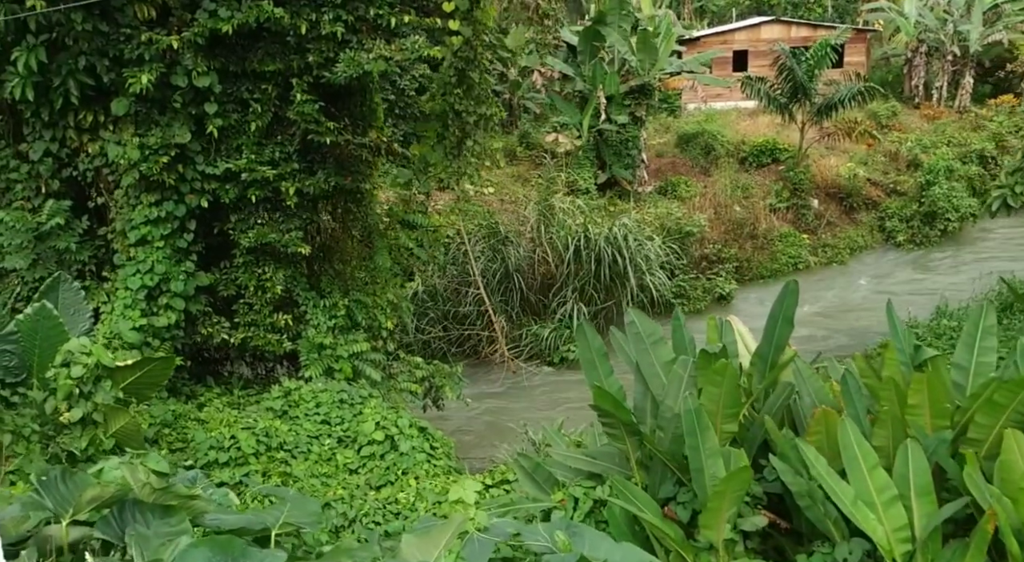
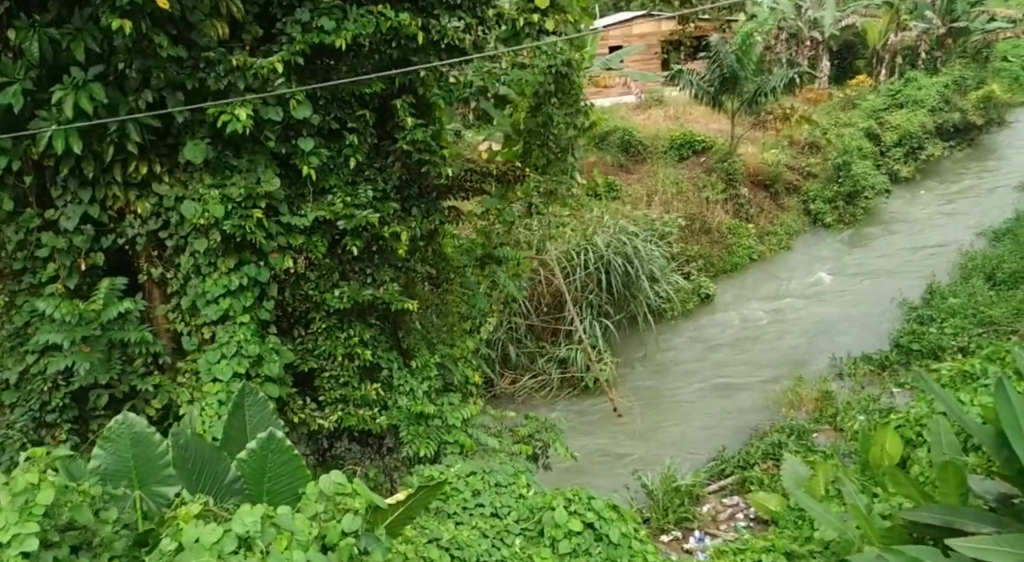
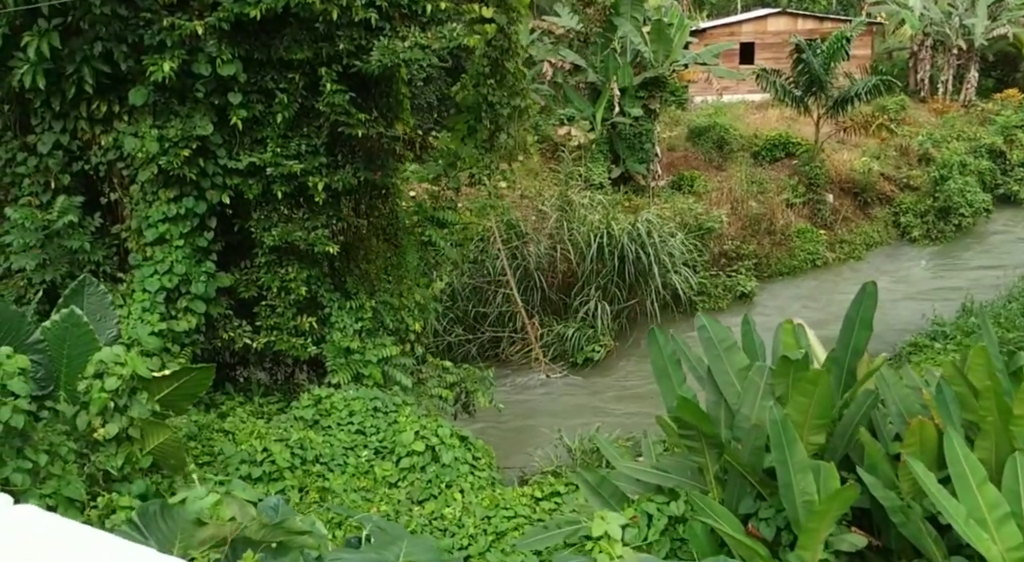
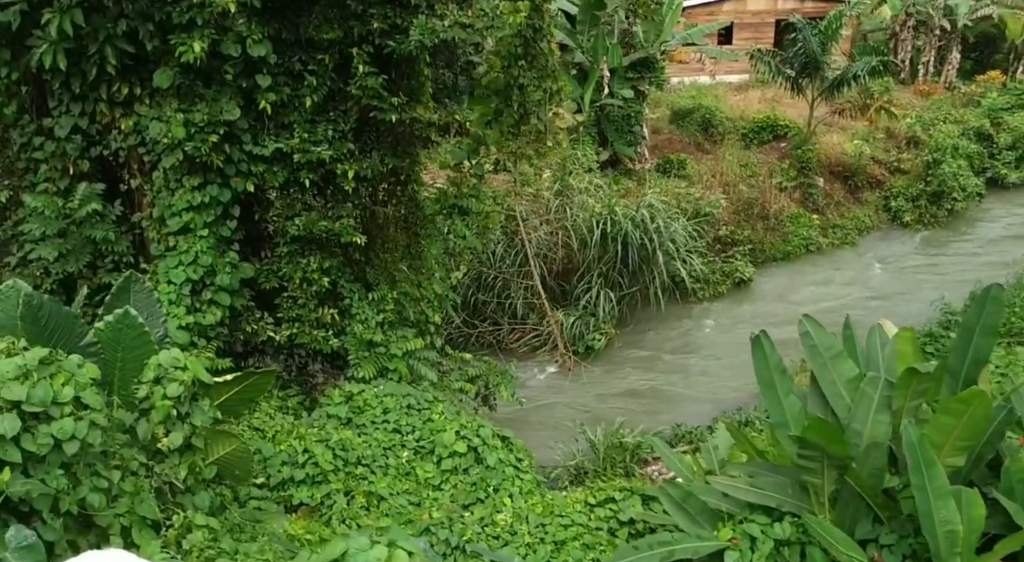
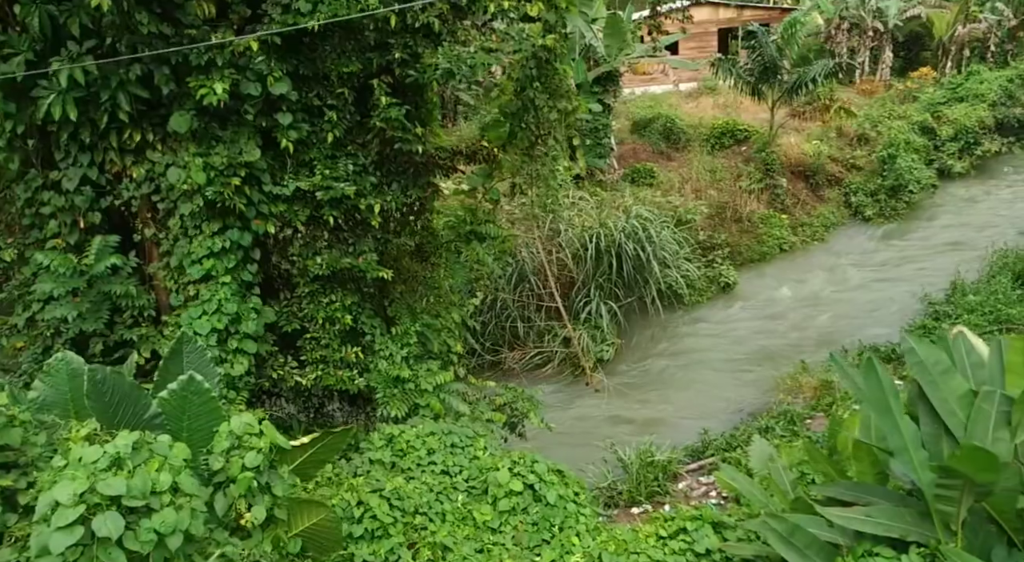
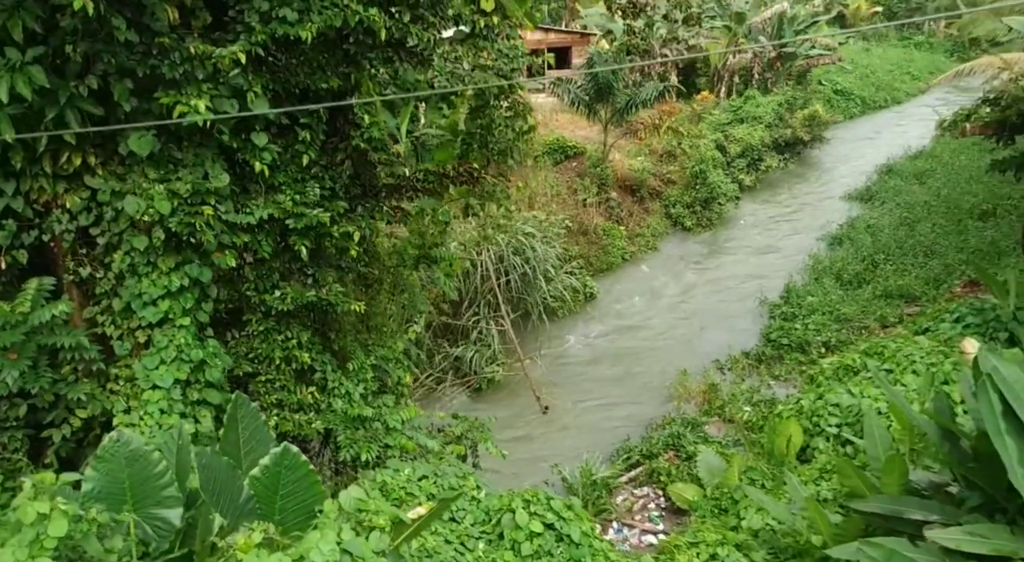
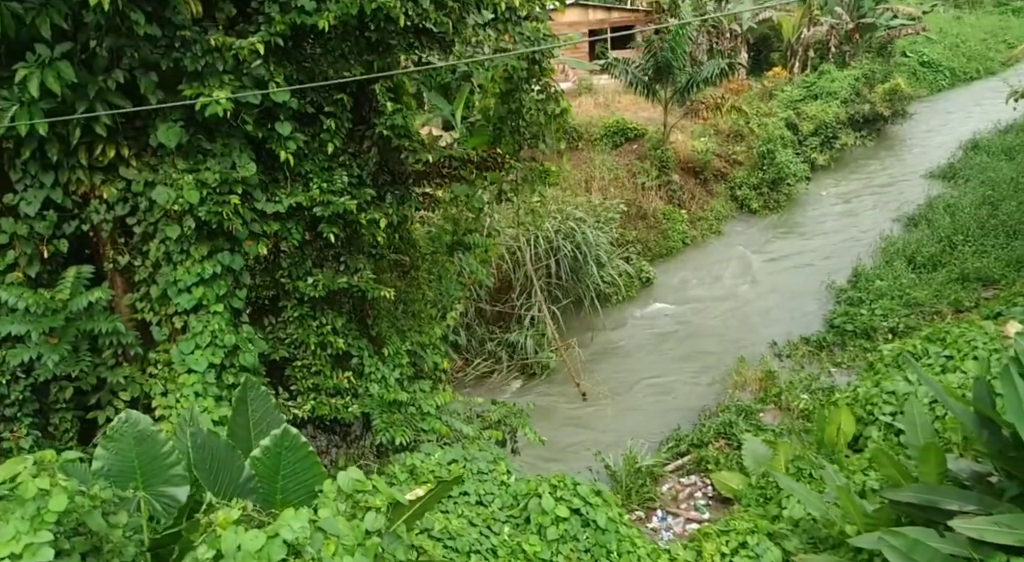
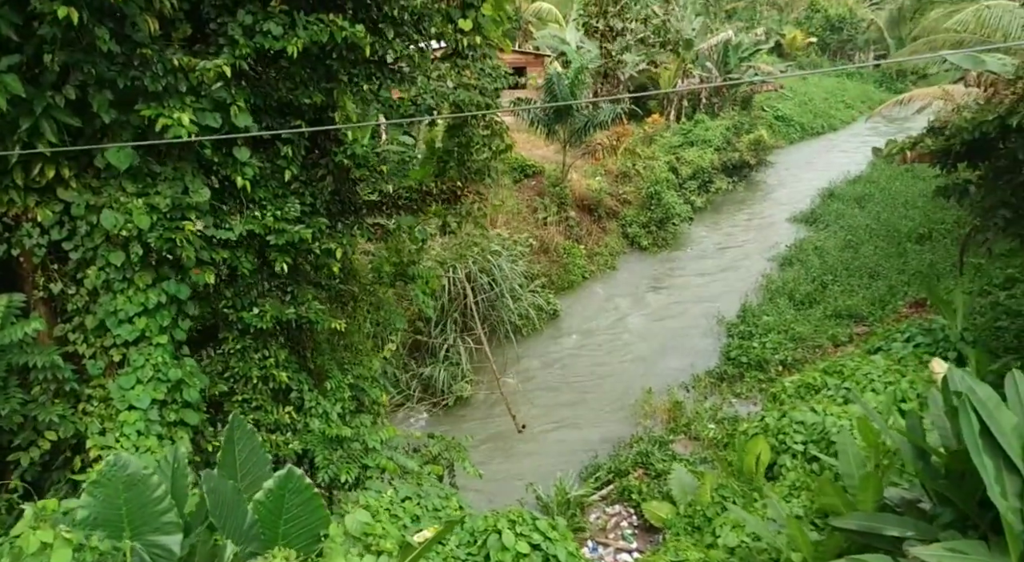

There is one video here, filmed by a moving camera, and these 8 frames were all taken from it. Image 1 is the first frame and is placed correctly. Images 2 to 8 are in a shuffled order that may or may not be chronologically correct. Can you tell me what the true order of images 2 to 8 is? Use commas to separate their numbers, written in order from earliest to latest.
3, 4, 5, 2, 7, 6, 8
